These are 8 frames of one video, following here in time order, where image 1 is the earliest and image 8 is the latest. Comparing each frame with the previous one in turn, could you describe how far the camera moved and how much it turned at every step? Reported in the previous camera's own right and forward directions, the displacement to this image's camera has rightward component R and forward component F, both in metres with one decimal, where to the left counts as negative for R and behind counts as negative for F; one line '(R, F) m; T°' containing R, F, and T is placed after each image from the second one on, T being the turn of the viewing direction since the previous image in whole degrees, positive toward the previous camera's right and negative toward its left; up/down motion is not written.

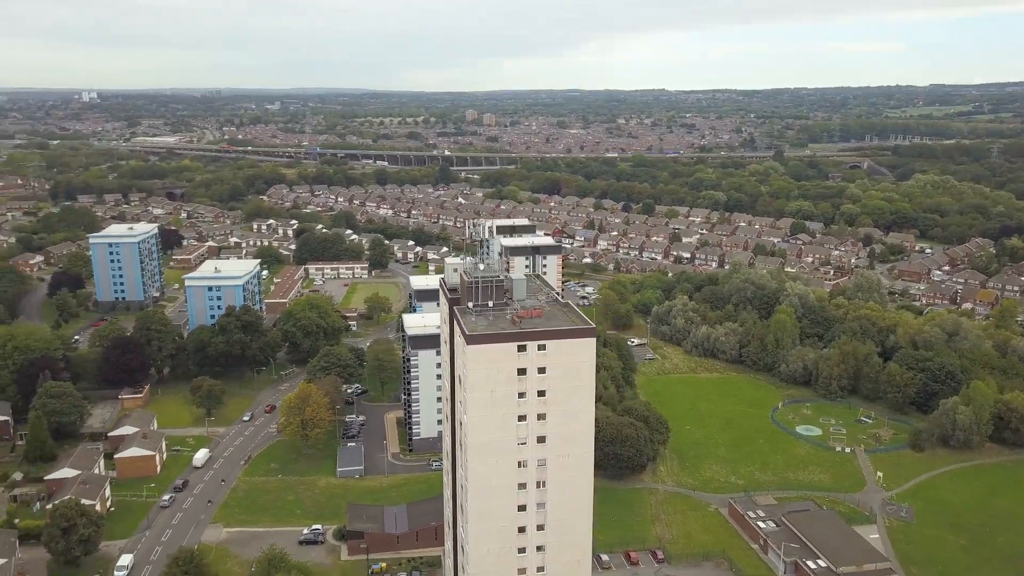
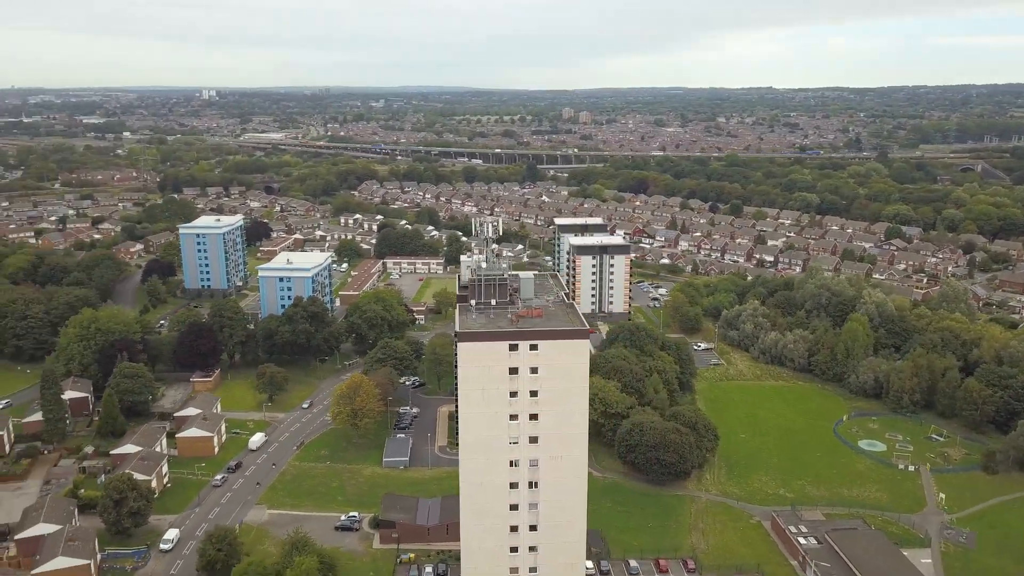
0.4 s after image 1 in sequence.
(+2.4, +0.2) m; -7°
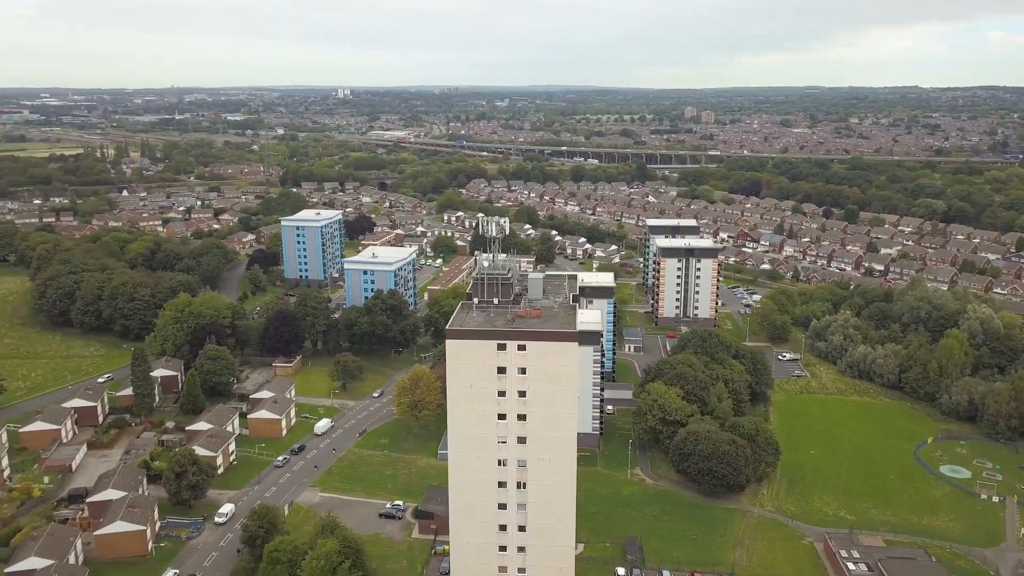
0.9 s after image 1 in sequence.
(+3.0, +0.2) m; -9°
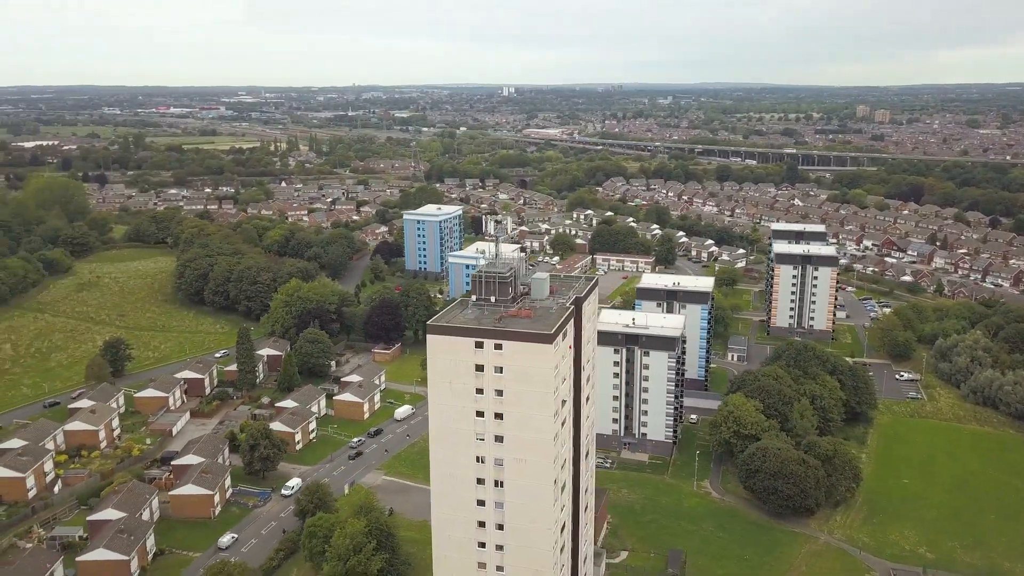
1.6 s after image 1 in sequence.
(+4.1, +0.4) m; -11°
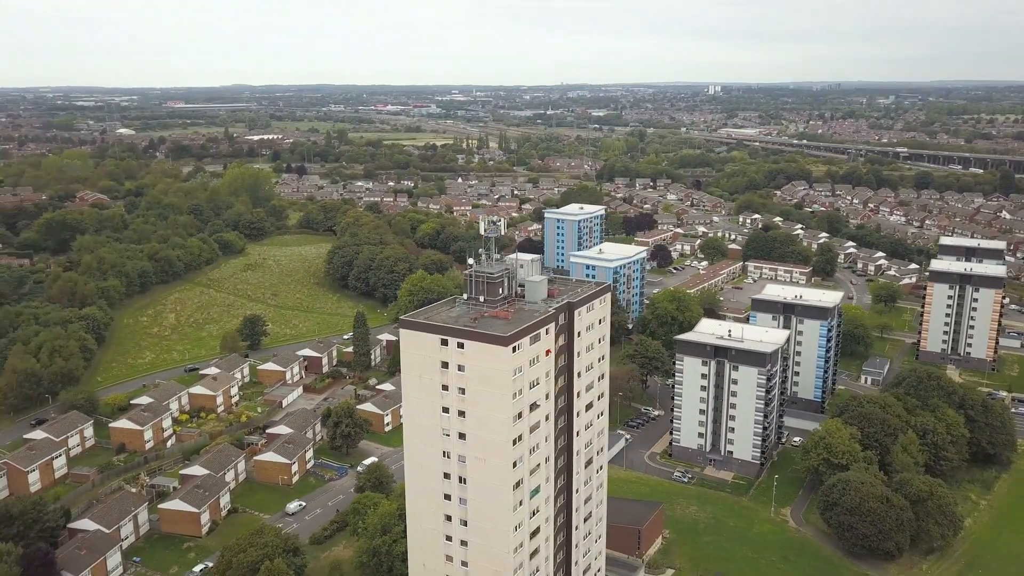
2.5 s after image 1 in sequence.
(+5.3, +0.5) m; -14°
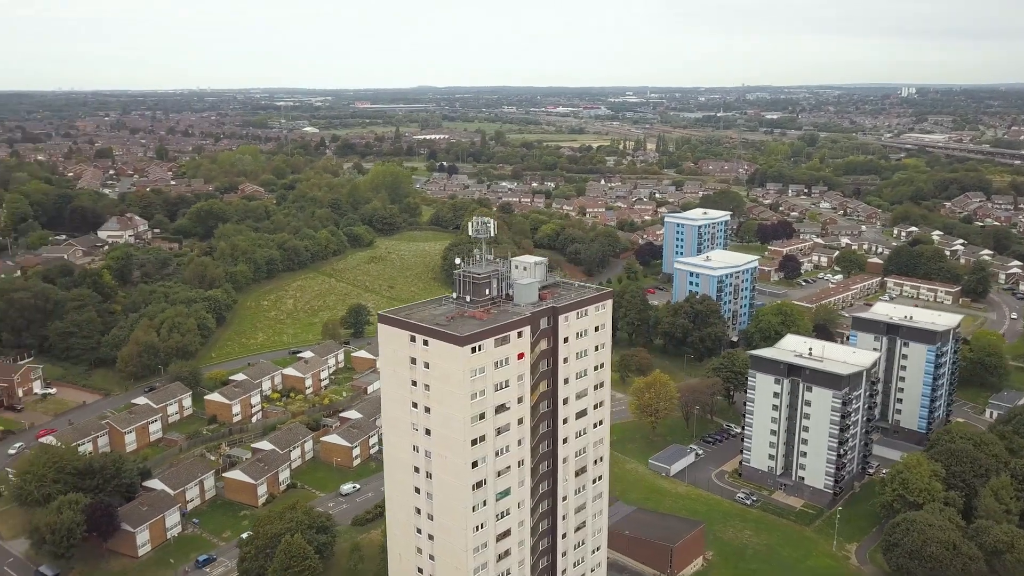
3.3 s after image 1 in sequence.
(+4.7, +0.4) m; -12°
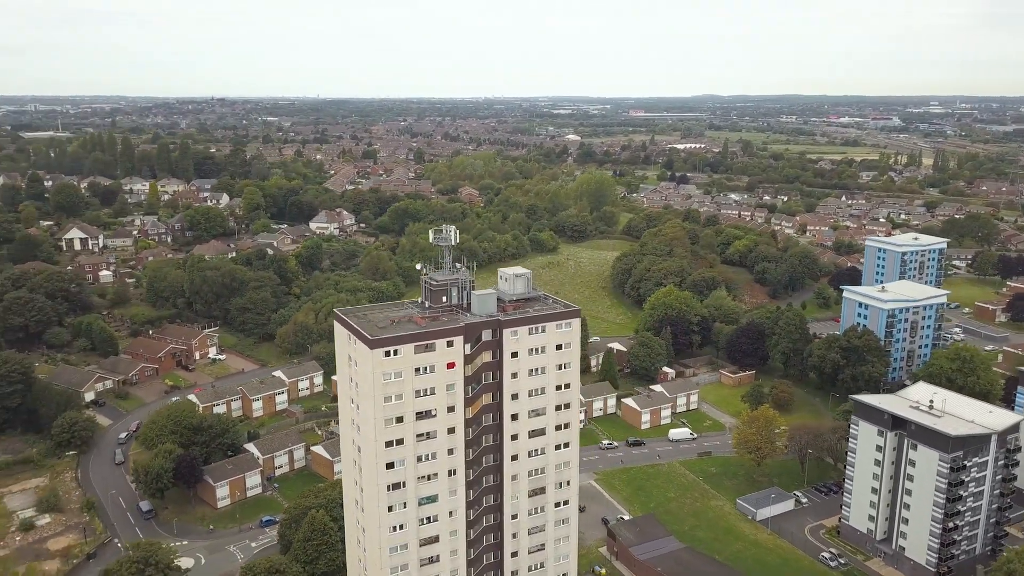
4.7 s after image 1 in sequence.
(+7.9, +1.5) m; -19°
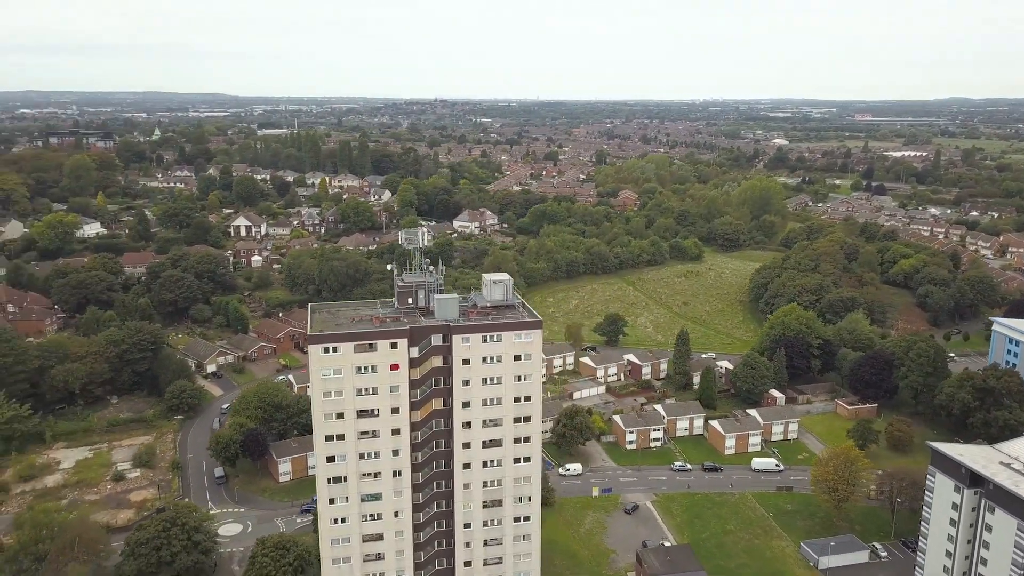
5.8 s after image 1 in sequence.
(+6.2, +1.2) m; -15°
